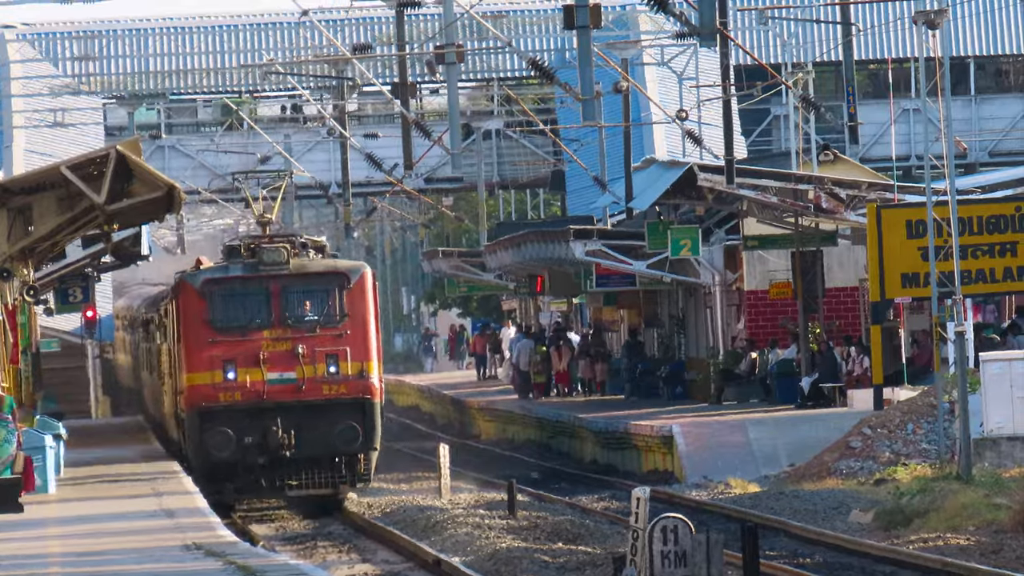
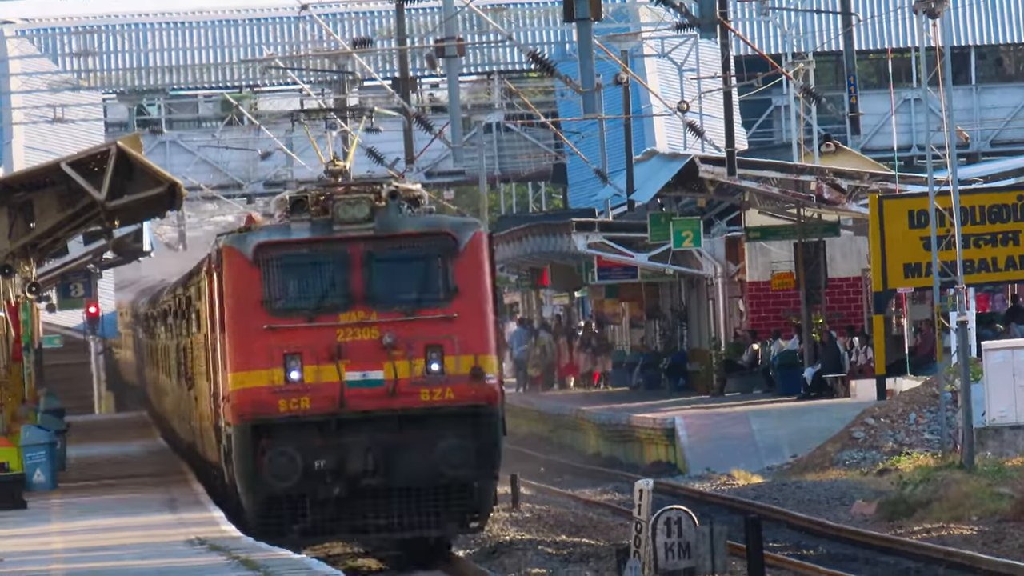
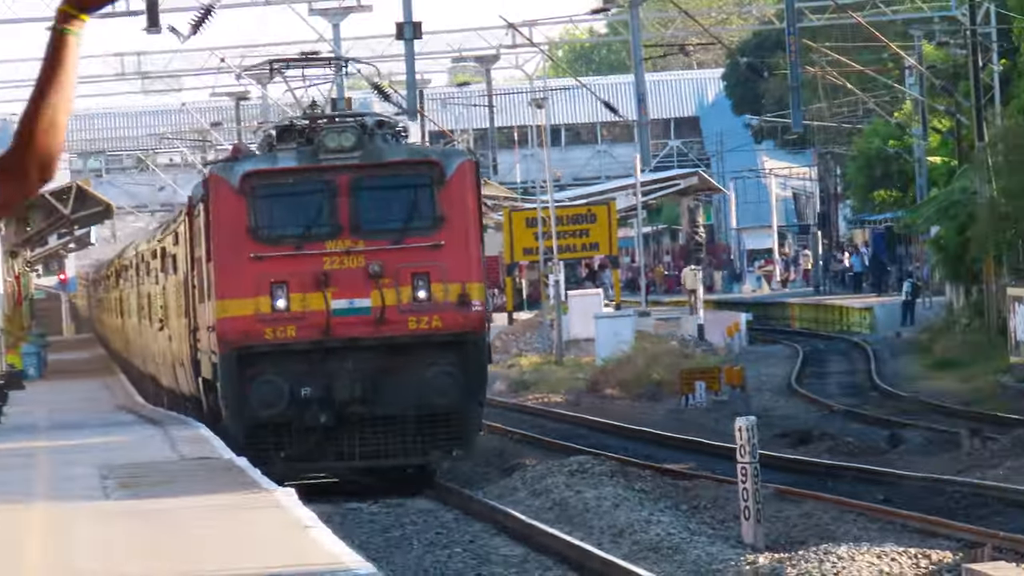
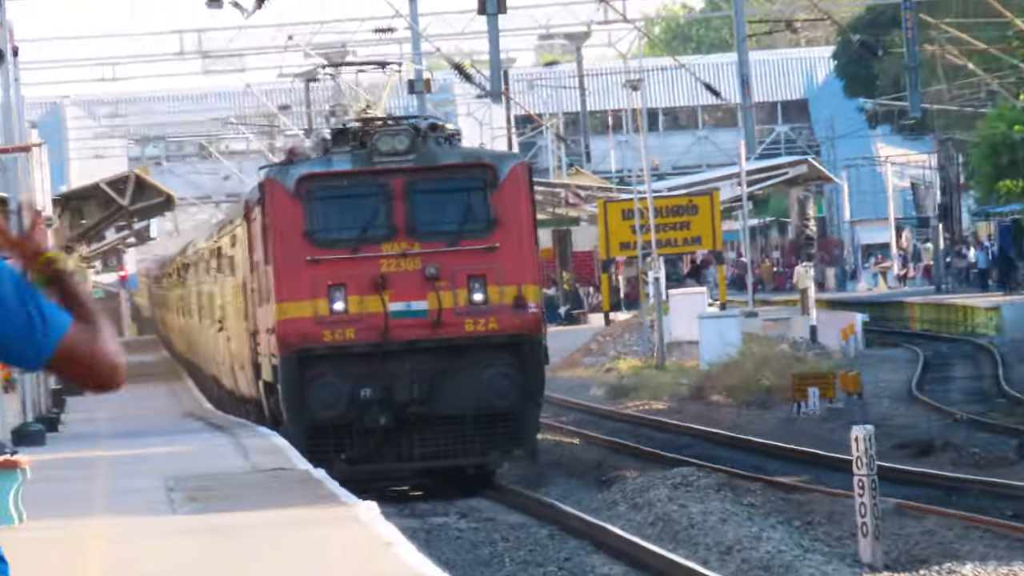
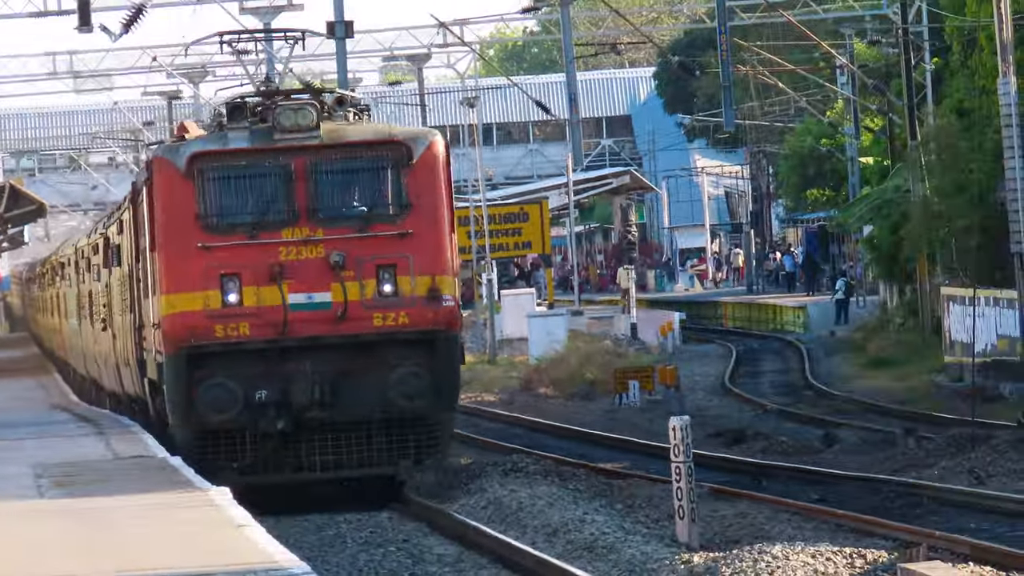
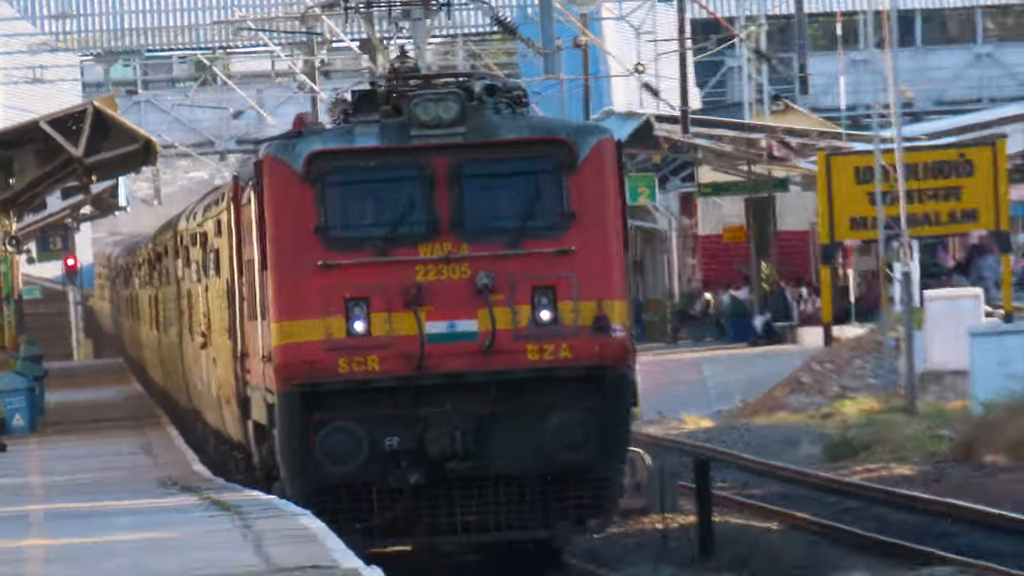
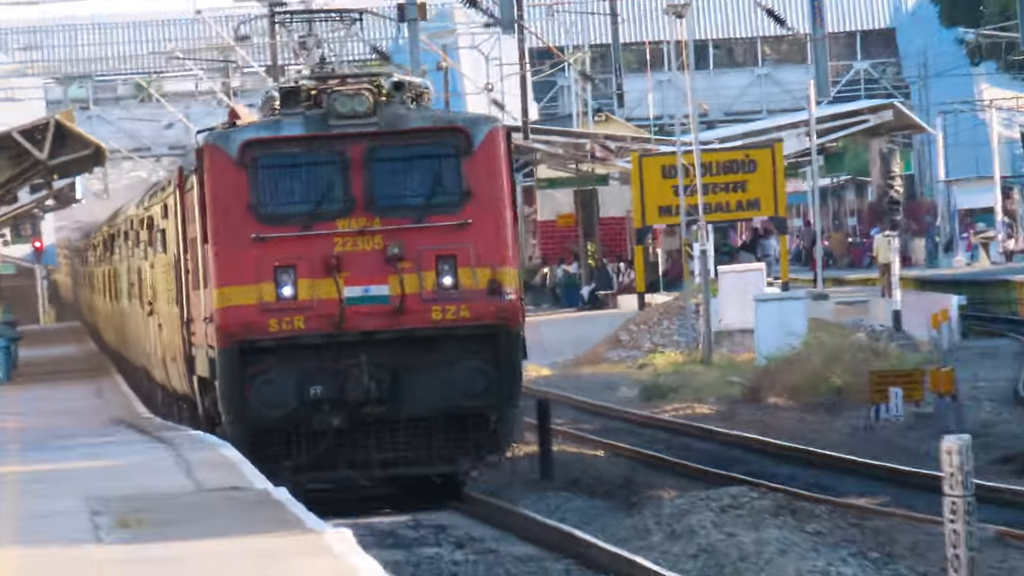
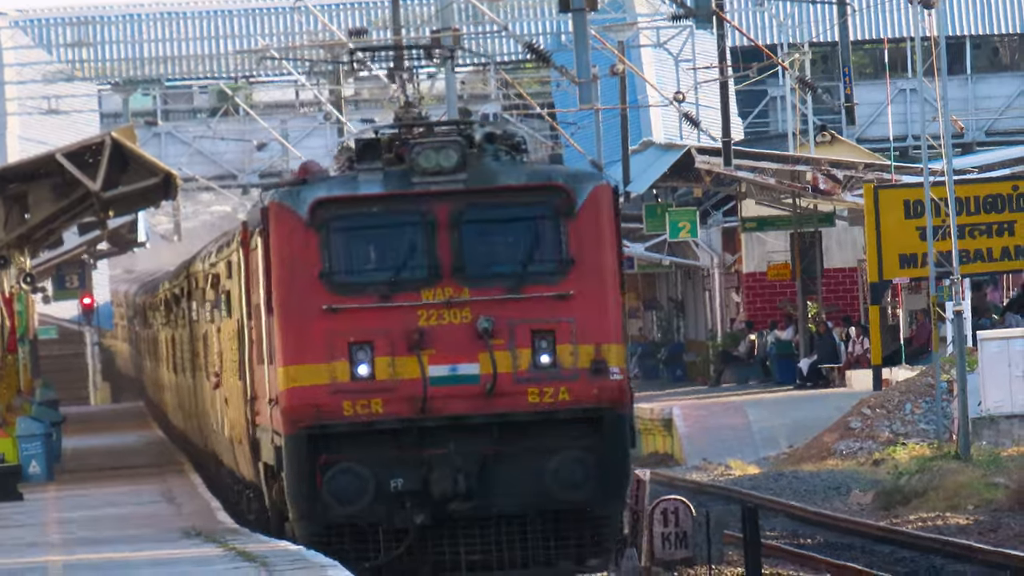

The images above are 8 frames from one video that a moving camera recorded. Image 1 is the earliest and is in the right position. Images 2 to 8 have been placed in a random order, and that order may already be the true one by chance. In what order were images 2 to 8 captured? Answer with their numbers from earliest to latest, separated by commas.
2, 8, 6, 7, 4, 3, 5
